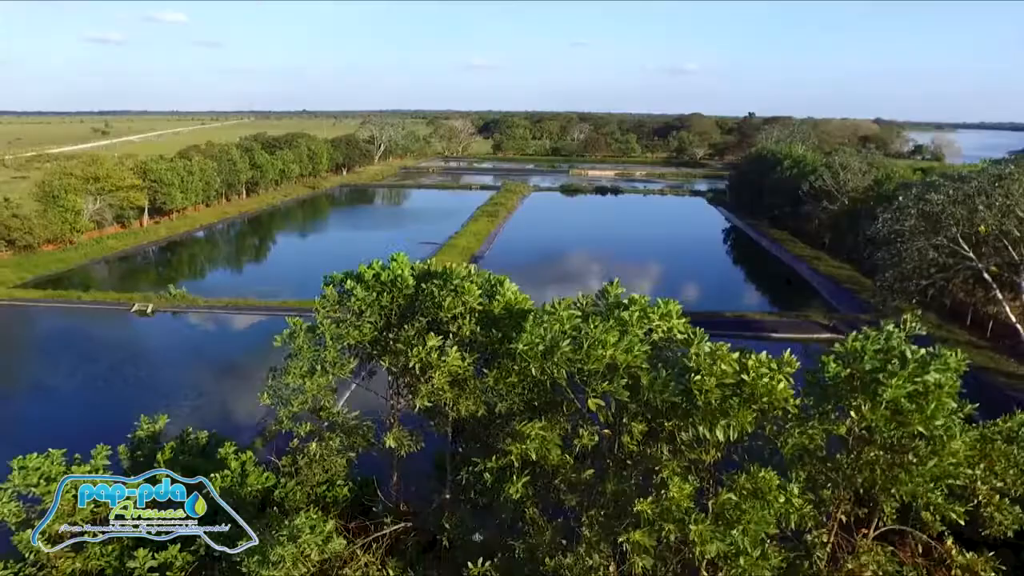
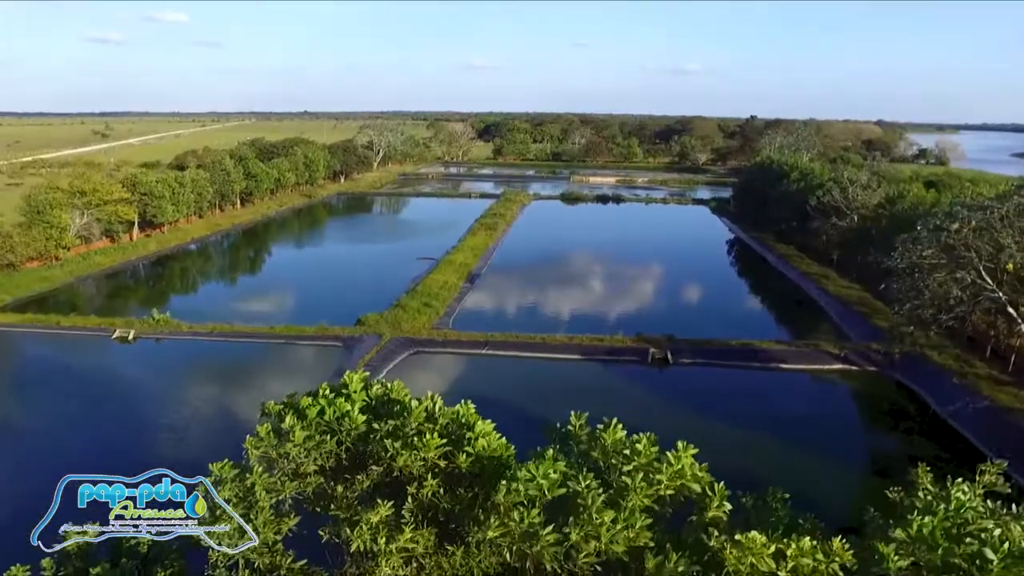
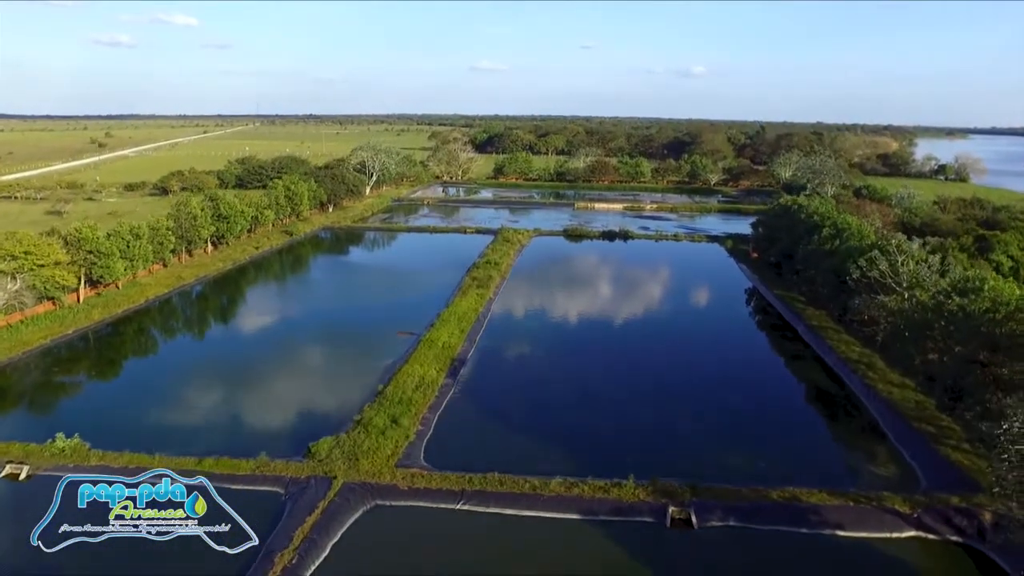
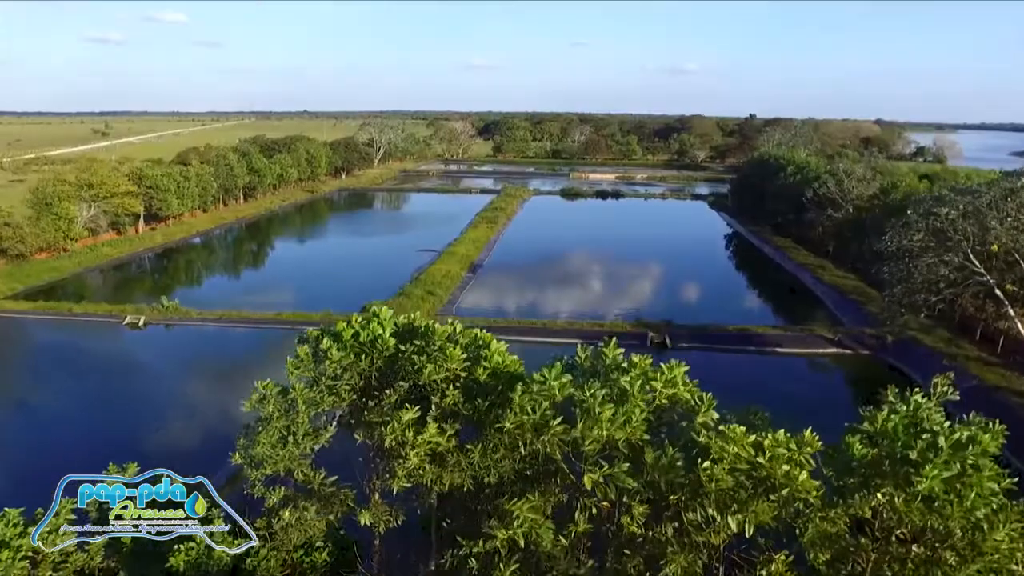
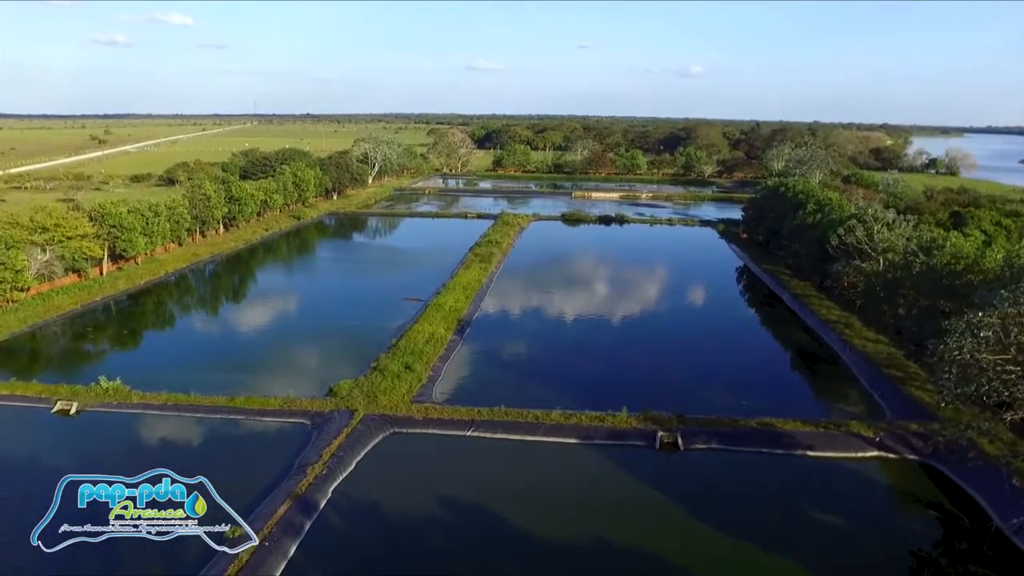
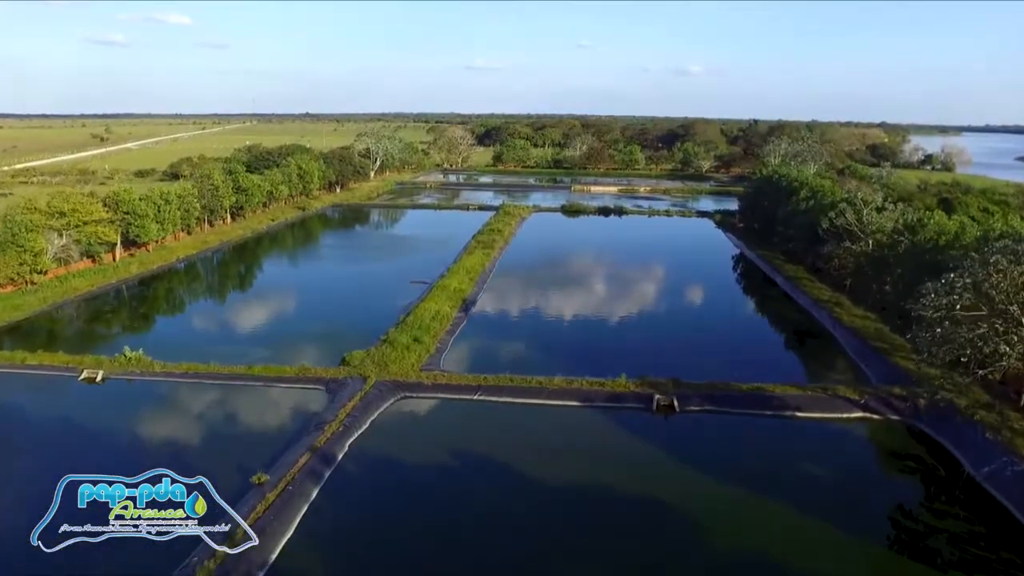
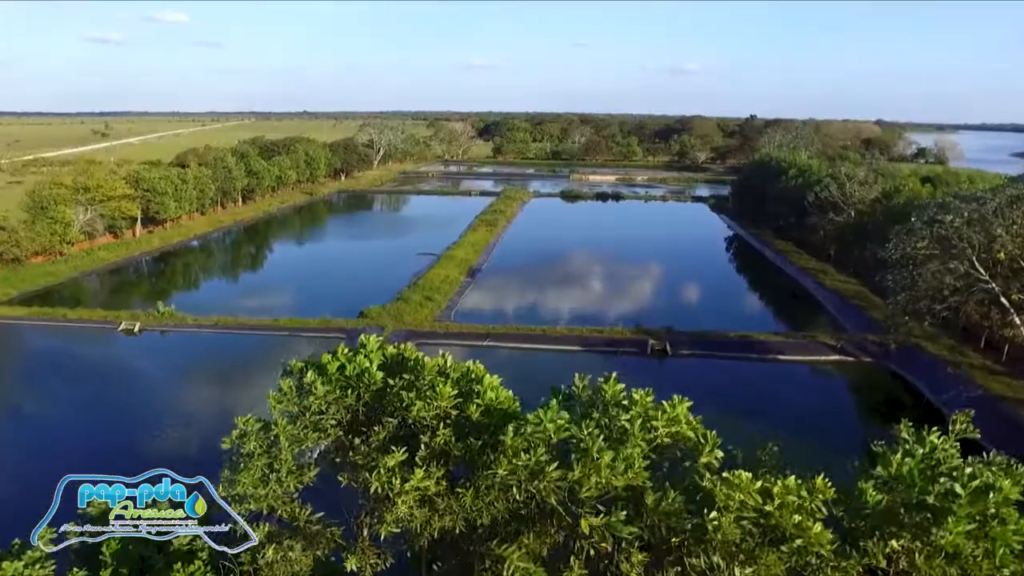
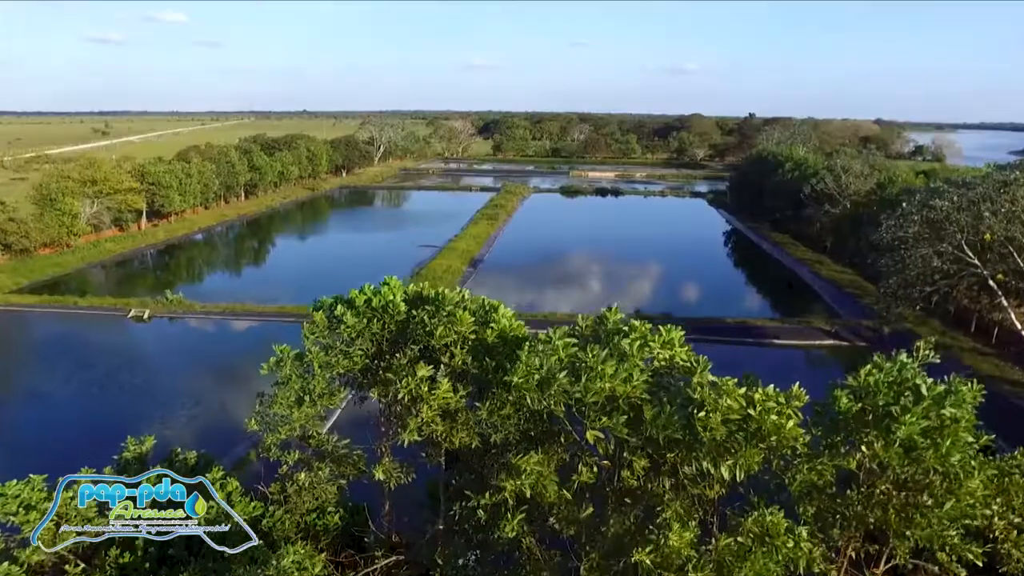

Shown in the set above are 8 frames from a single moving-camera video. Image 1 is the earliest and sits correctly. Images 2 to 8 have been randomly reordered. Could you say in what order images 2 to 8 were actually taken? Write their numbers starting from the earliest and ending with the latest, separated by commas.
8, 4, 7, 2, 6, 5, 3
